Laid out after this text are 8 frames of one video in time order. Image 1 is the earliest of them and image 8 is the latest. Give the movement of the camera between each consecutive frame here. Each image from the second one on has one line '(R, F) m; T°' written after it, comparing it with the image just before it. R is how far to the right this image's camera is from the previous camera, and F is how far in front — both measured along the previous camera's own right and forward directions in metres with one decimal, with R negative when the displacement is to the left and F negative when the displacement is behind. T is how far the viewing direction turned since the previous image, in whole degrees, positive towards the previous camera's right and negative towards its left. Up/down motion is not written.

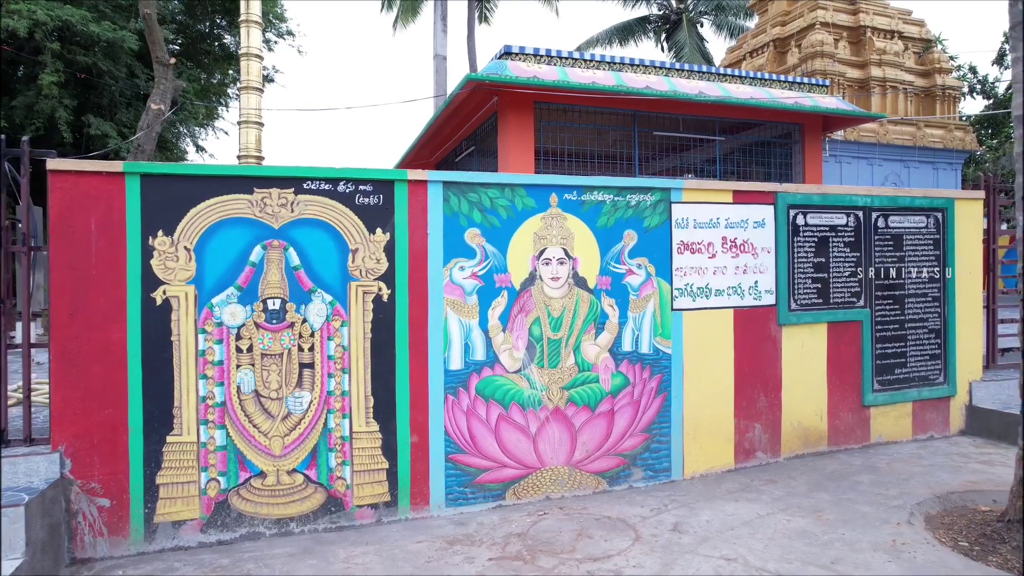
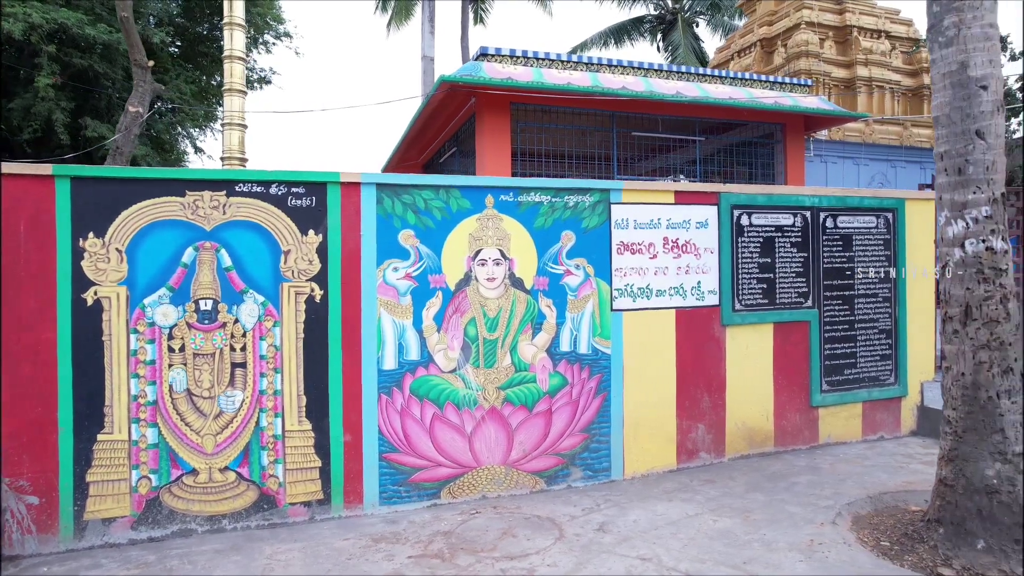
(+0.6, 0.0) m; -1°
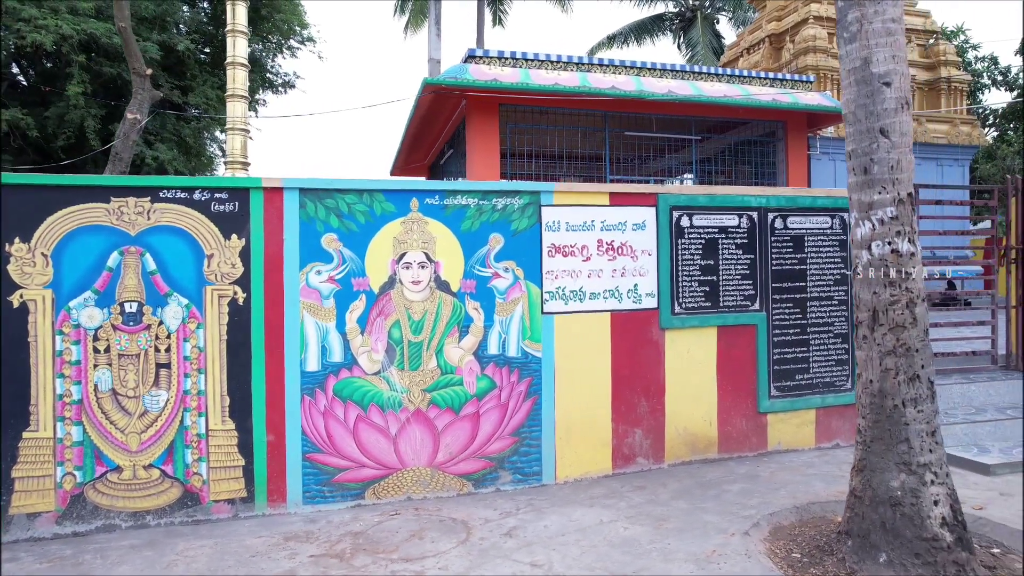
(+0.9, 0.0) m; -3°
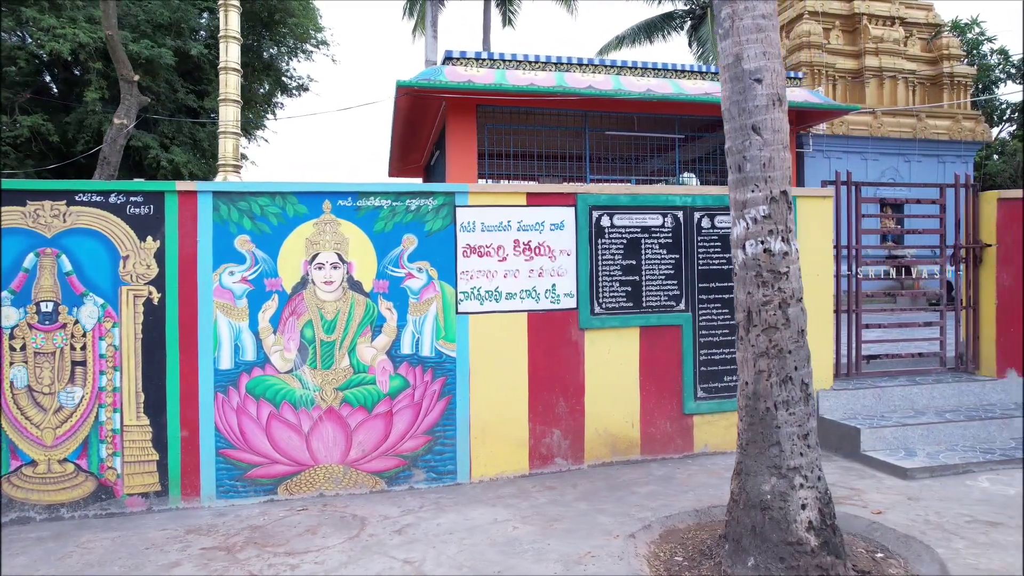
(+0.9, 0.0) m; -3°
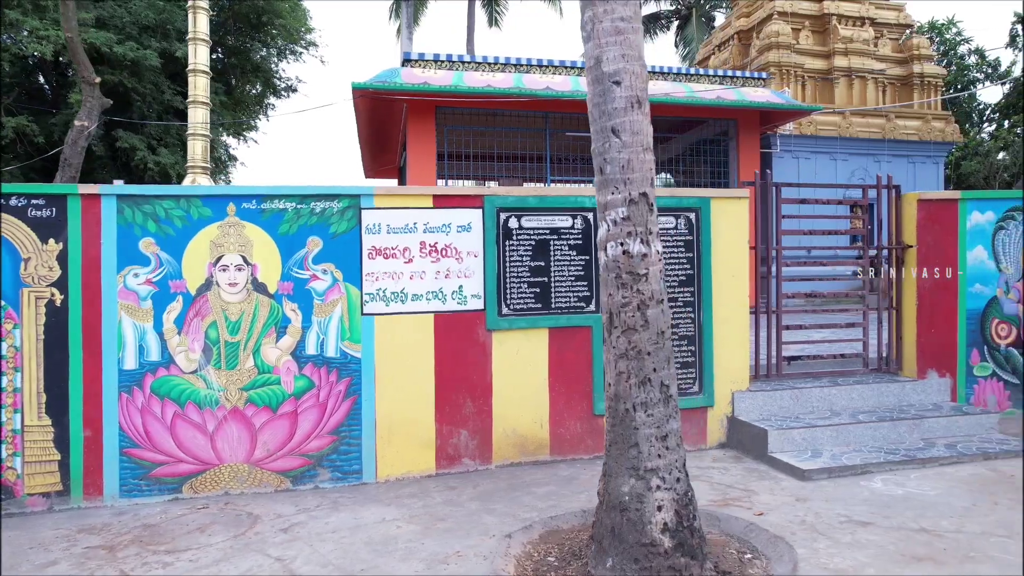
(+0.8, 0.0) m; 0°
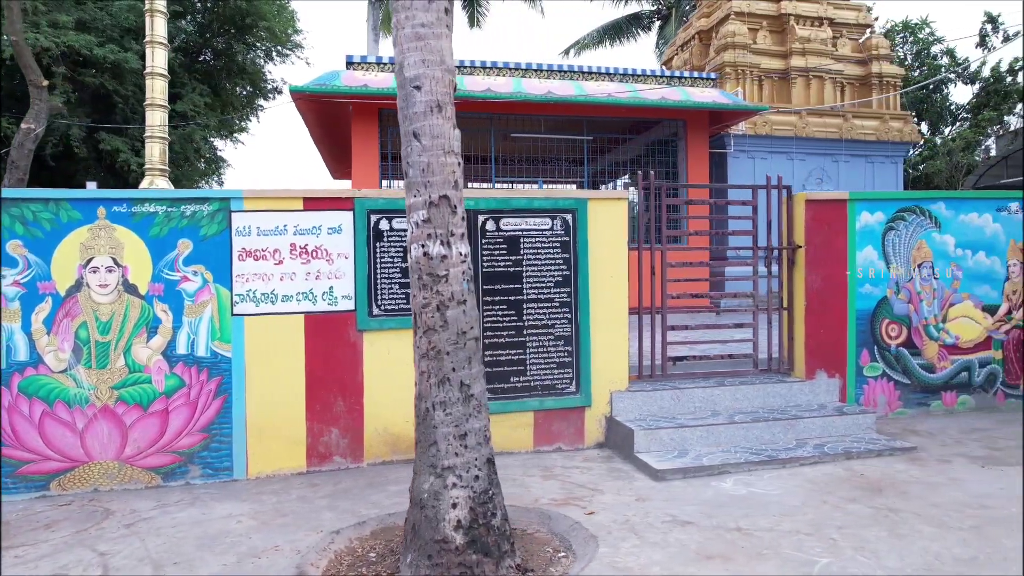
(+1.2, -0.1) m; -1°
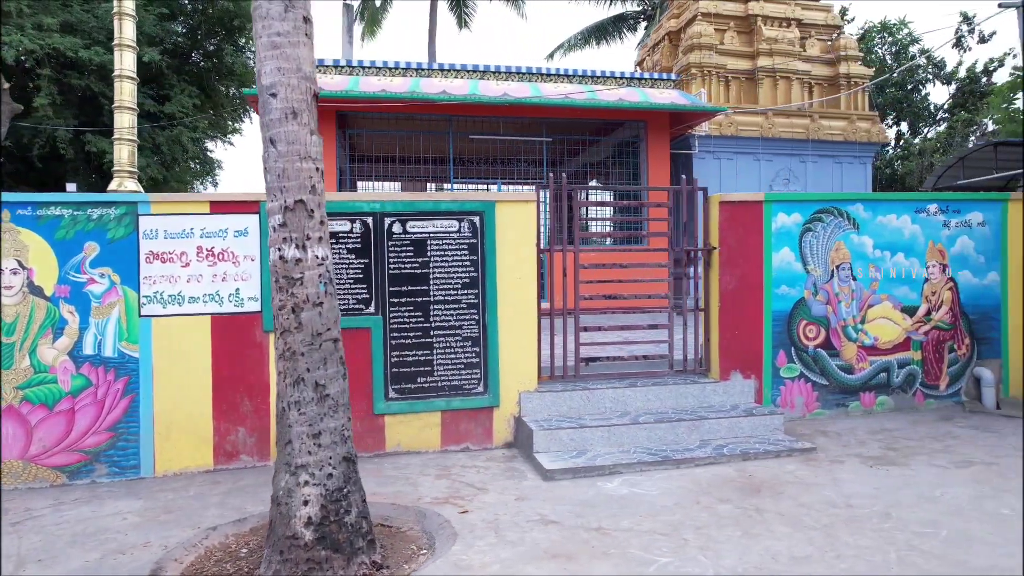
(+0.9, -0.1) m; -1°
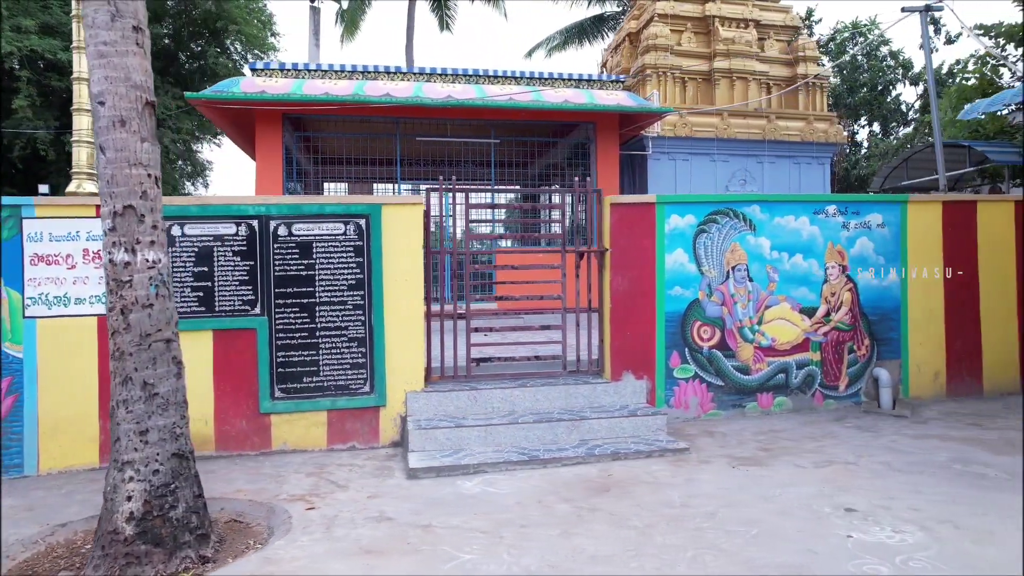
(+1.1, -0.1) m; -1°
